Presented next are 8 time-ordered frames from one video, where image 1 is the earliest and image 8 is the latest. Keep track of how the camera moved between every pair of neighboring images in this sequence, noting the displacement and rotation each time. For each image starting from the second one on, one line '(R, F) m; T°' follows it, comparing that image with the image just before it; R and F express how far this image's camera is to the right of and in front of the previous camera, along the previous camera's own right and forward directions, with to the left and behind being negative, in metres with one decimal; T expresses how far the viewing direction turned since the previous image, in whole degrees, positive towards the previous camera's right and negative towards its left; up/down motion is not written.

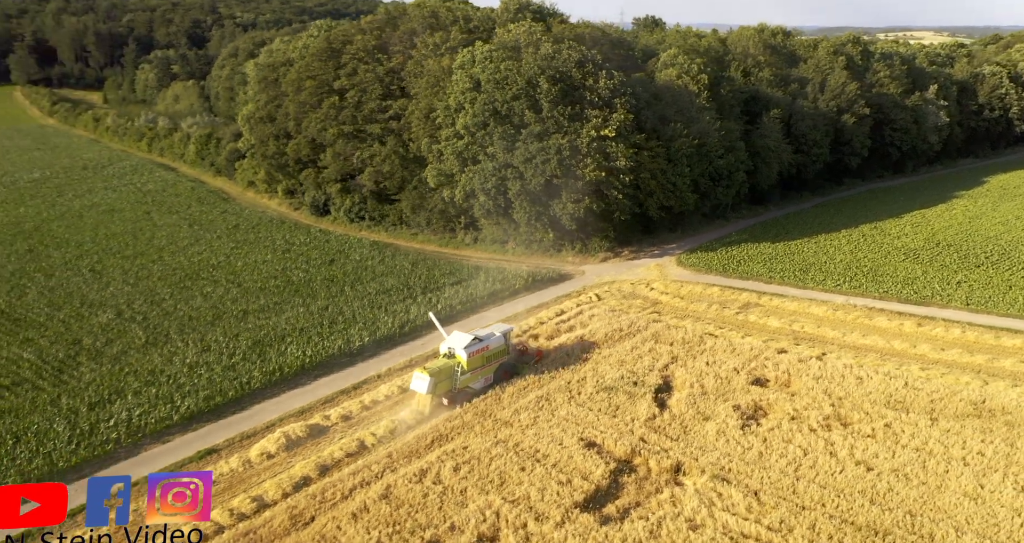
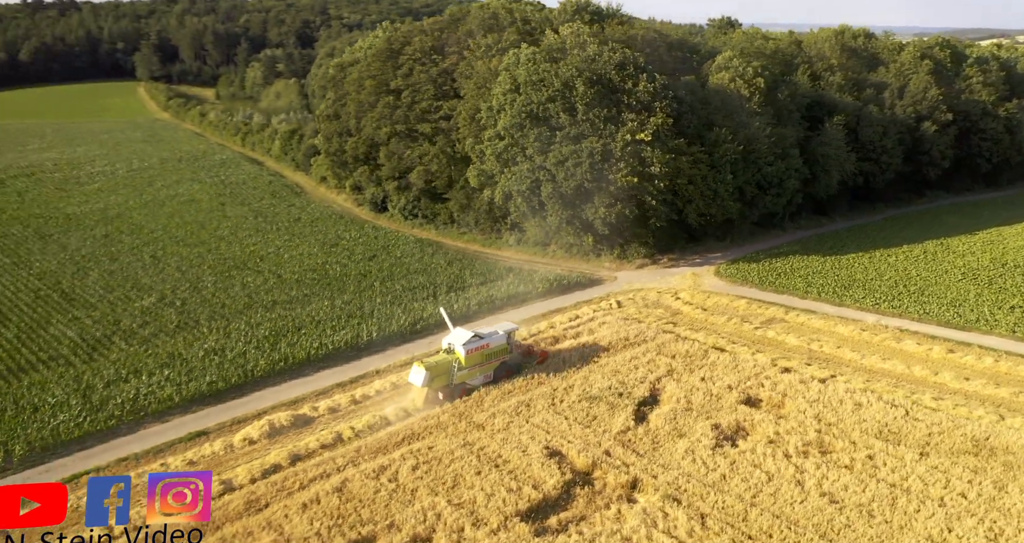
(+2.4, +0.3) m; -7°
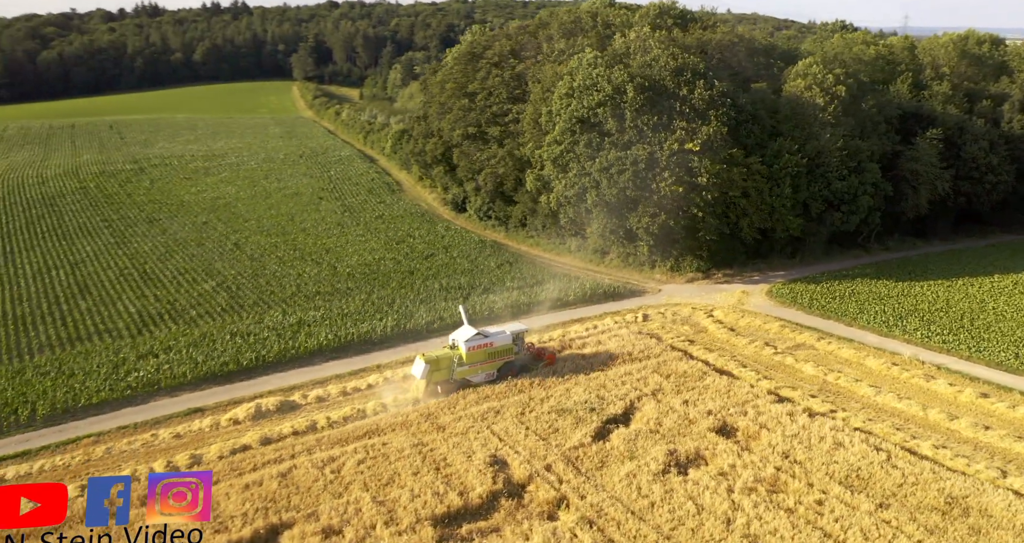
(+3.4, +0.4) m; -10°
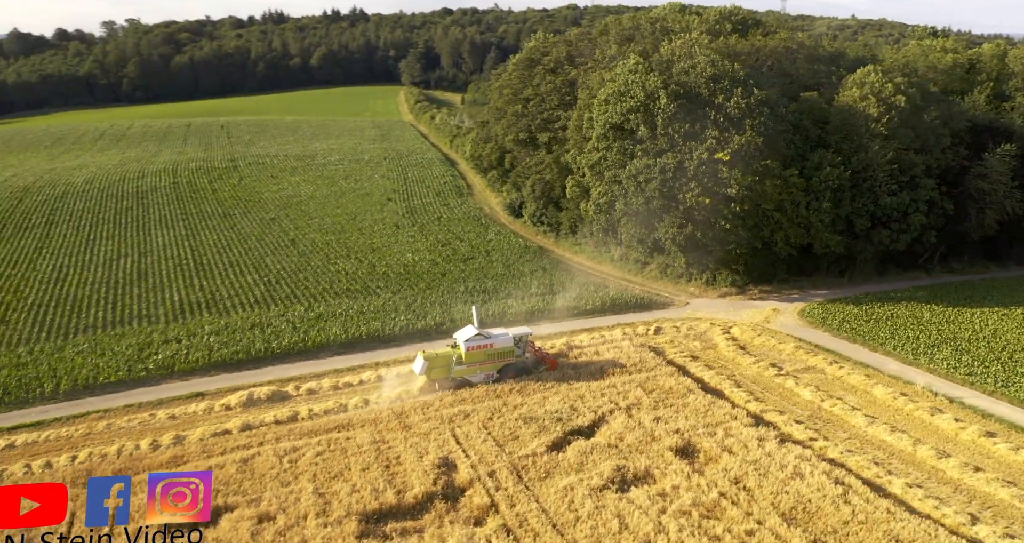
(+2.8, +0.1) m; -7°
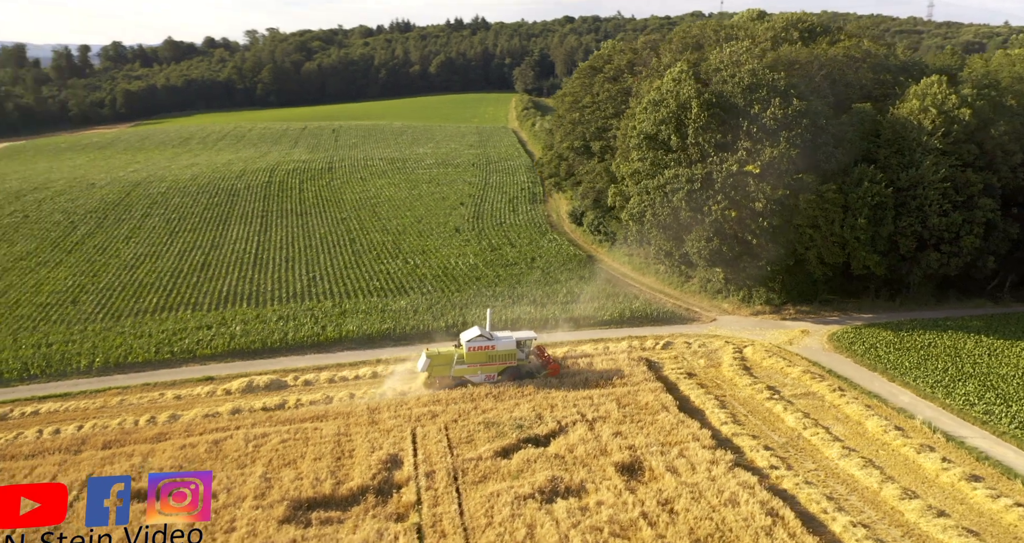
(+3.1, 0.0) m; -8°
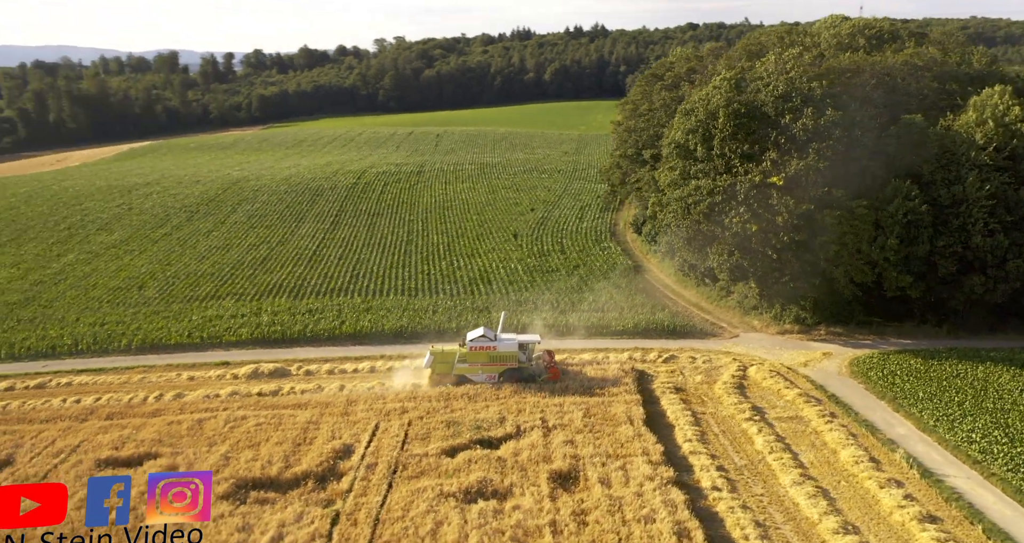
(+3.3, -0.1) m; -8°
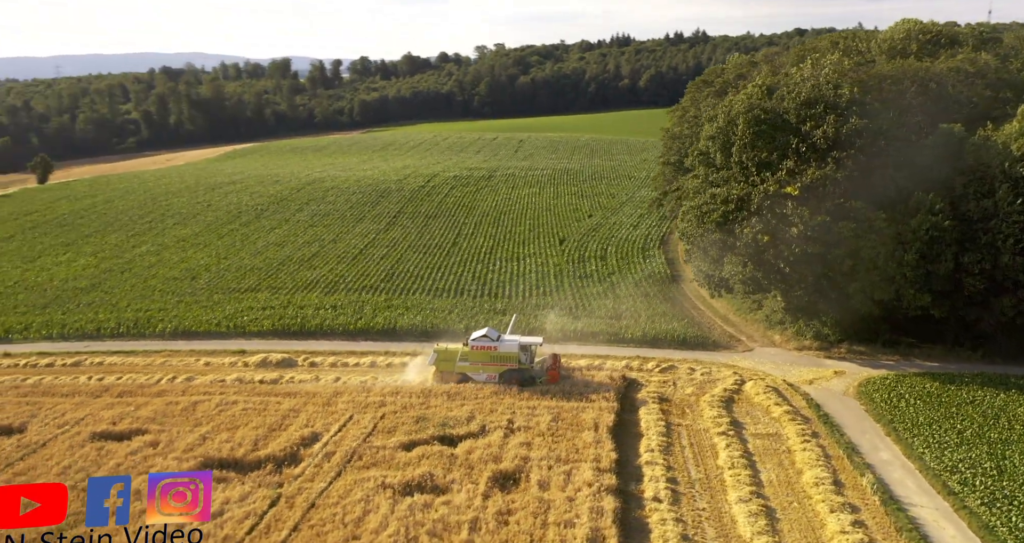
(+2.9, -0.2) m; -7°
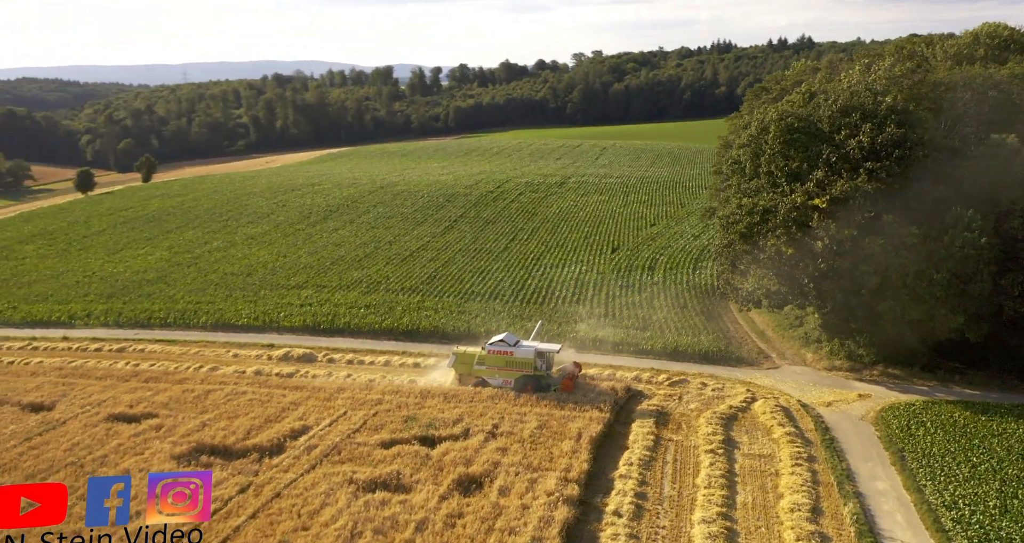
(+2.4, 0.0) m; -7°
